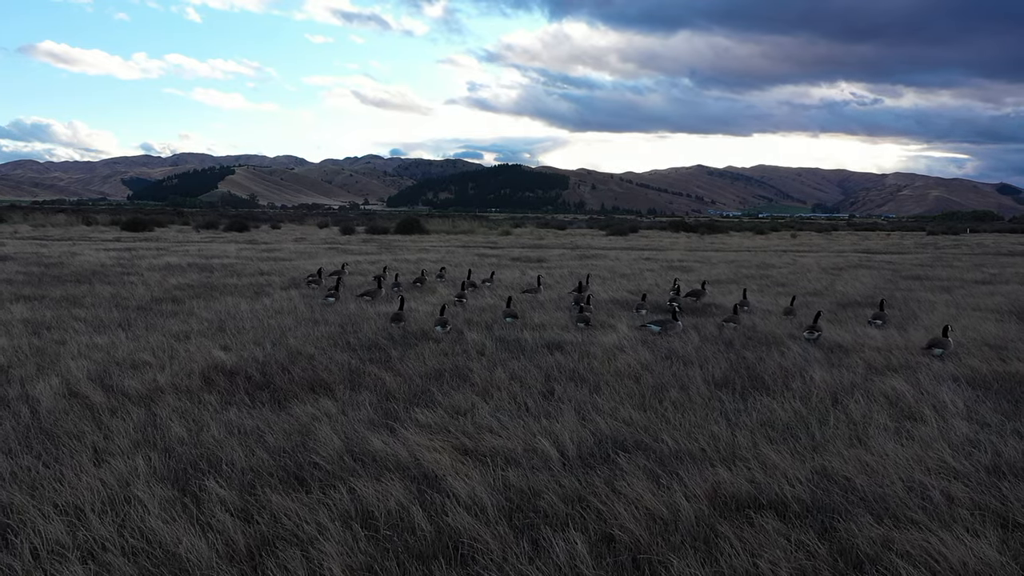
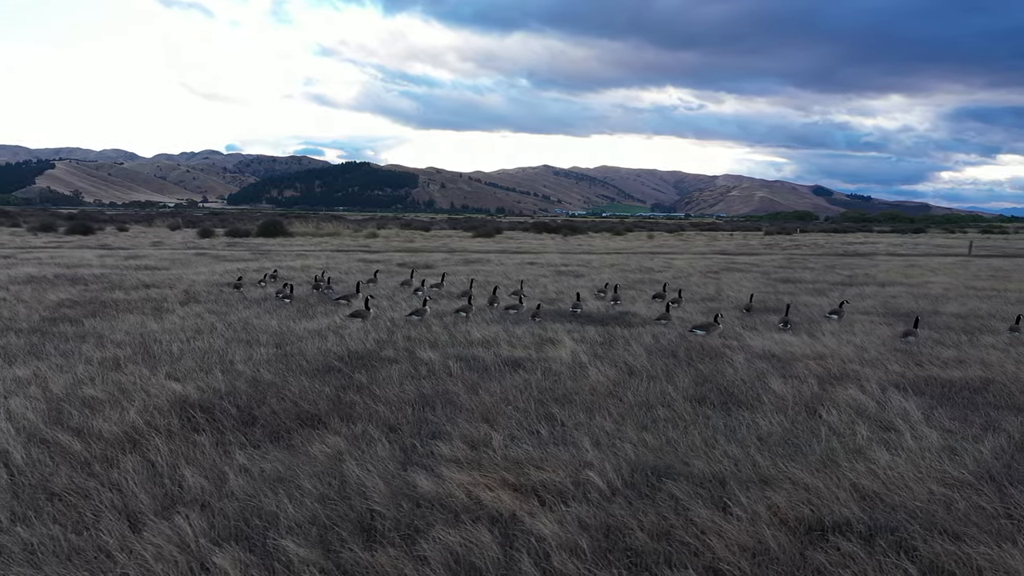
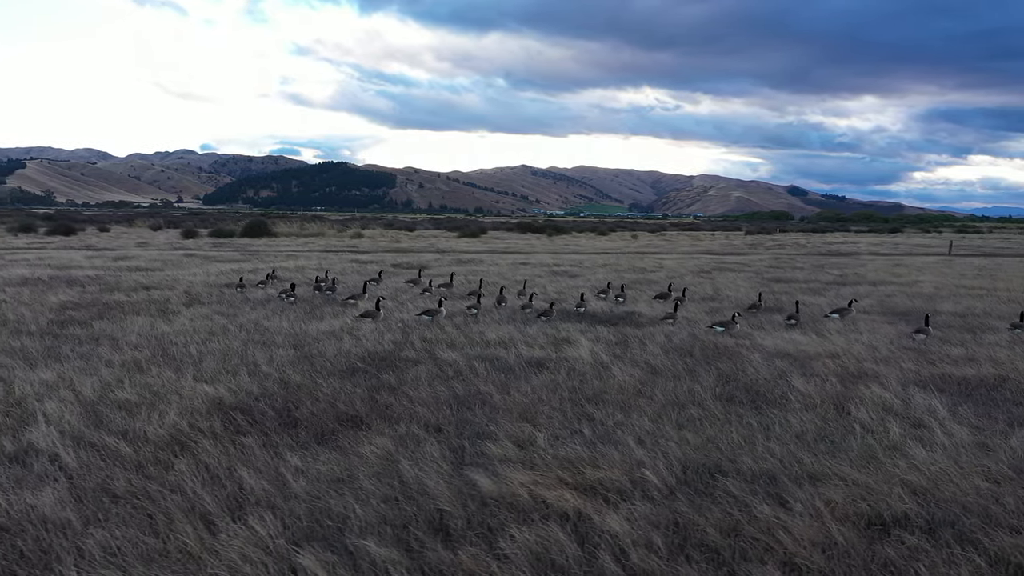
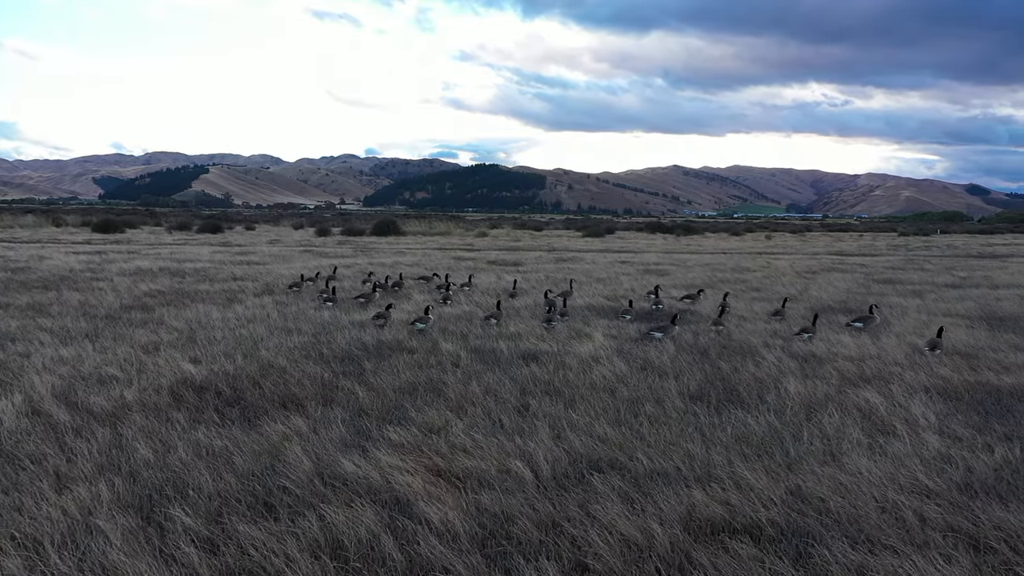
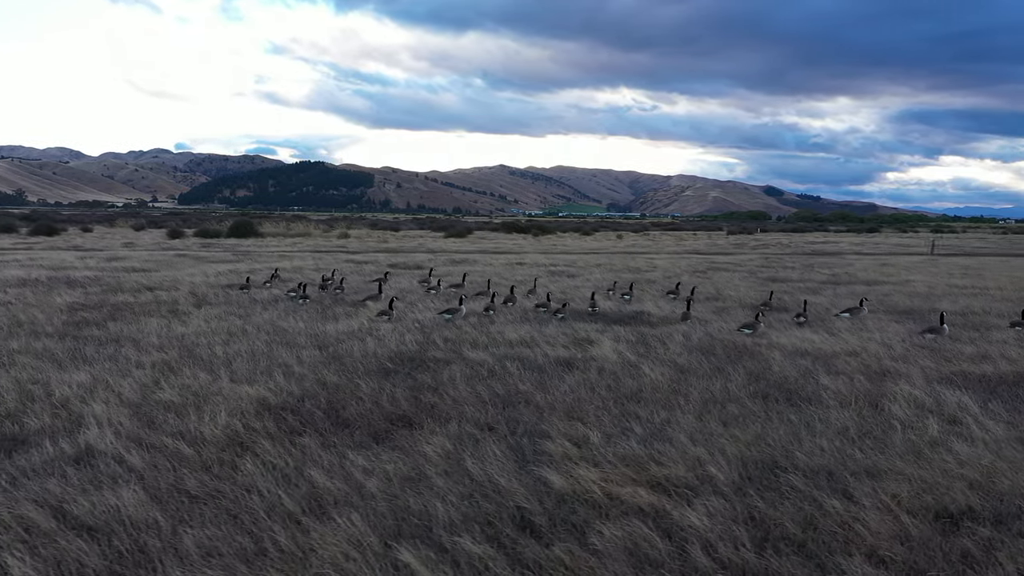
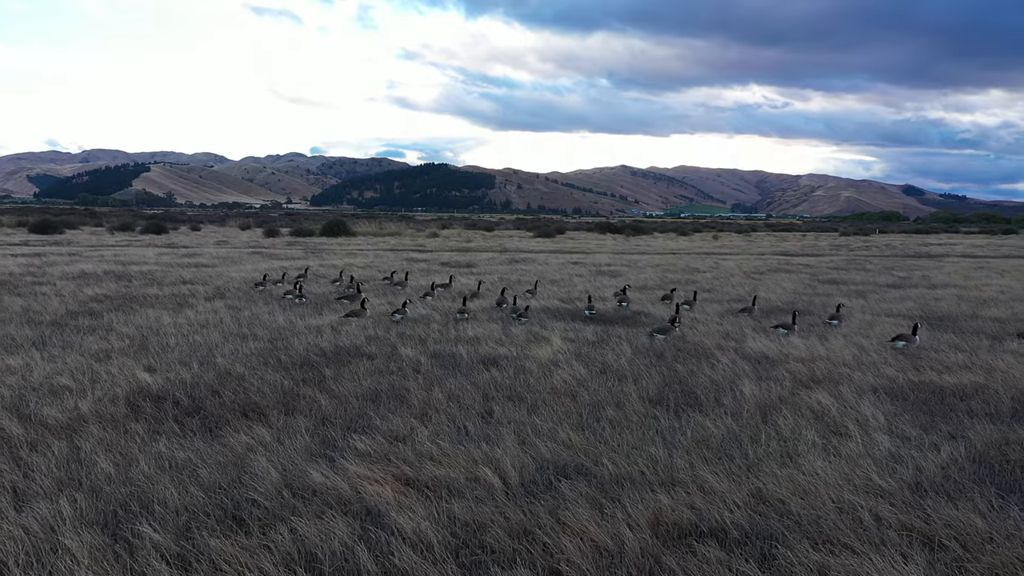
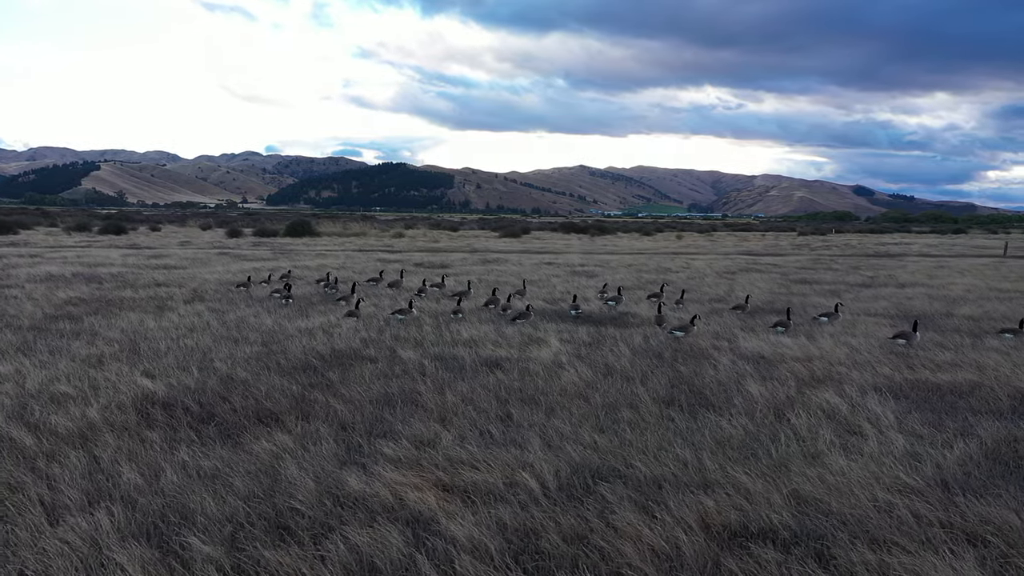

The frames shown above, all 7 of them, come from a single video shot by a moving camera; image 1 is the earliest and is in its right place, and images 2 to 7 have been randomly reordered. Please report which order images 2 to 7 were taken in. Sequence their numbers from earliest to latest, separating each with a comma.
4, 6, 7, 2, 3, 5
